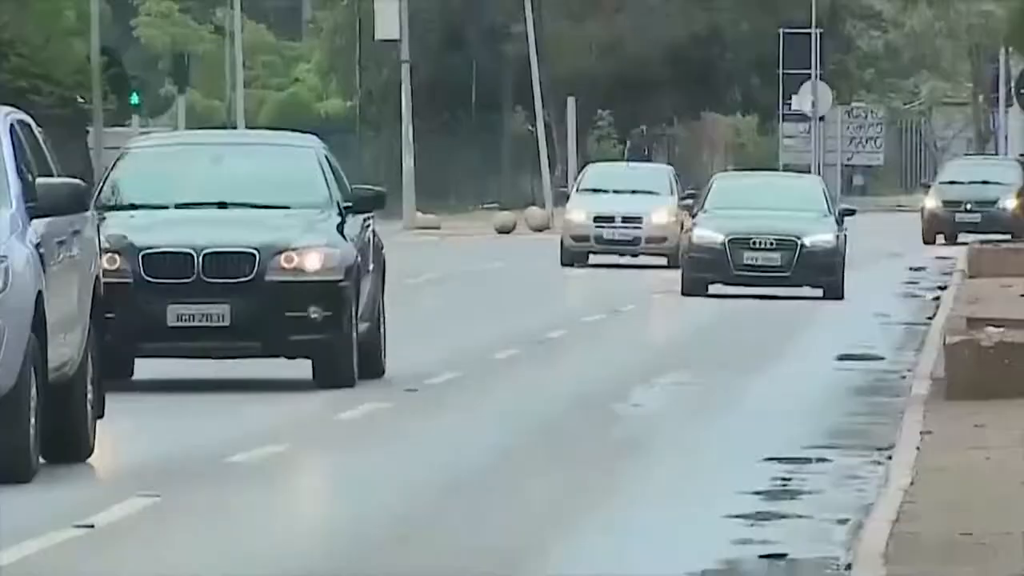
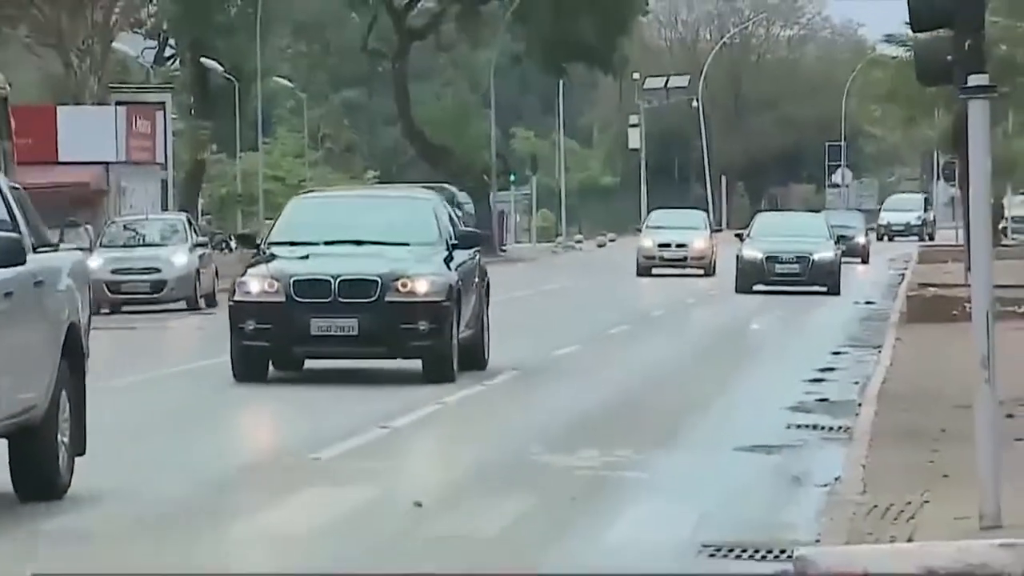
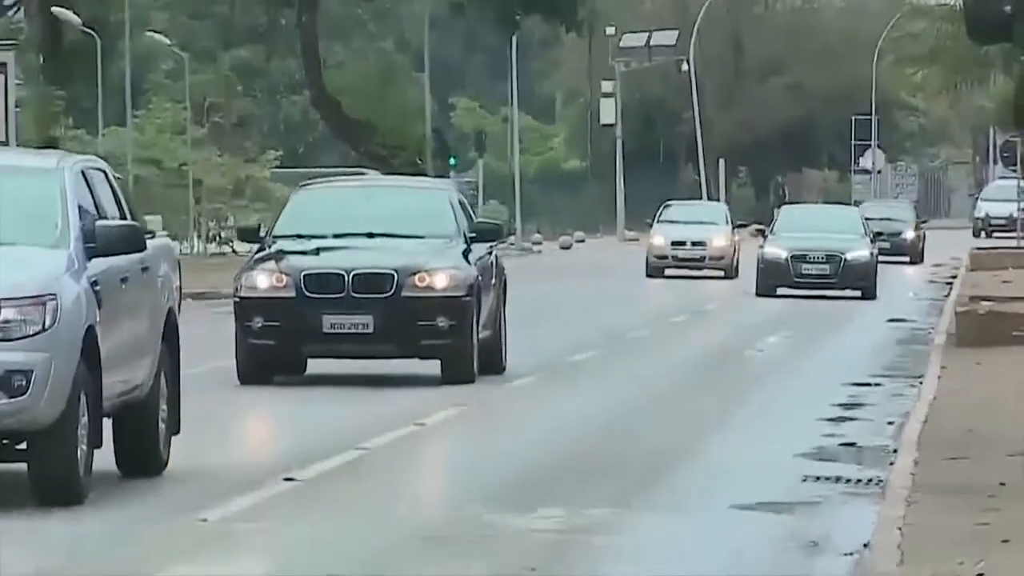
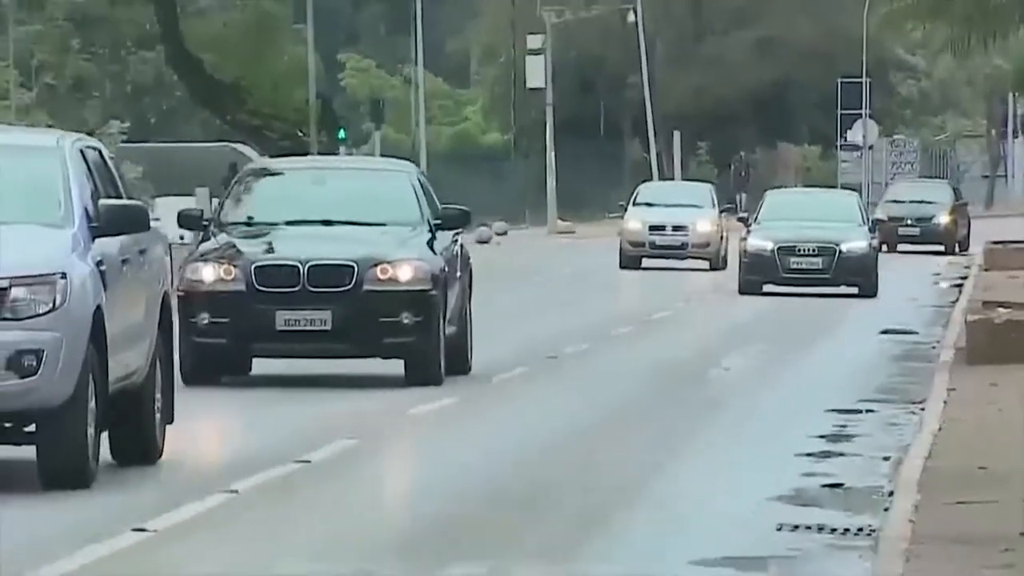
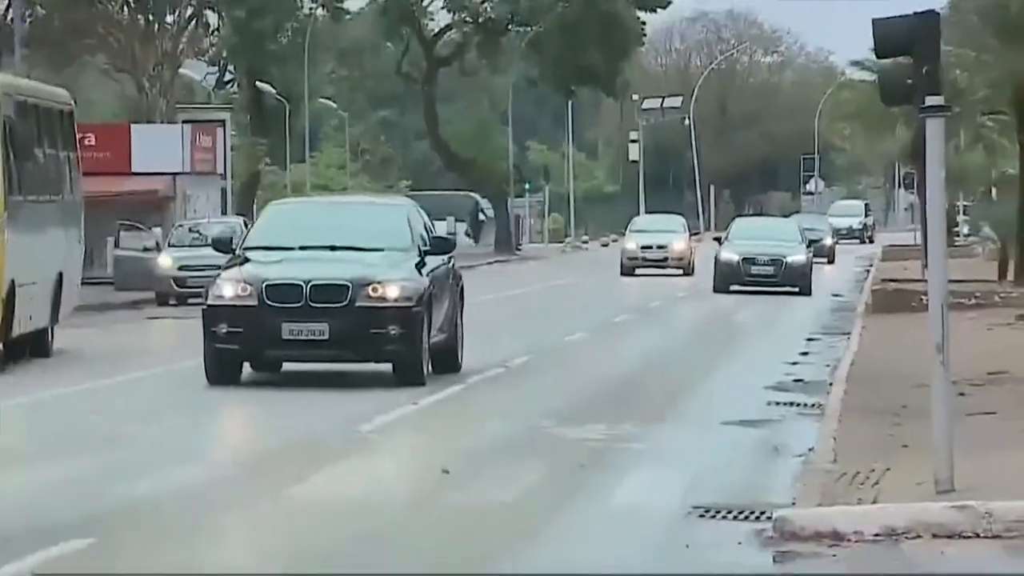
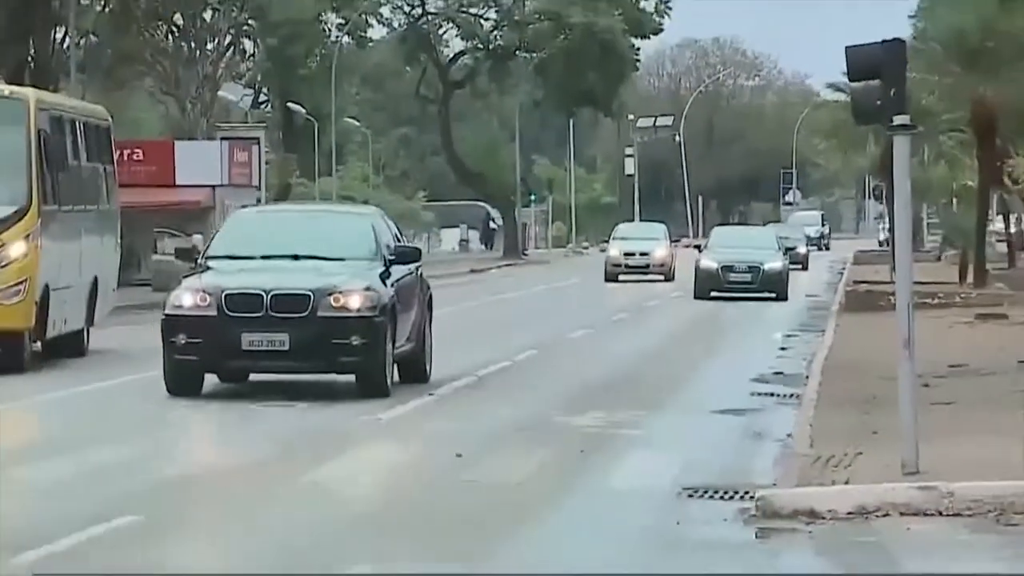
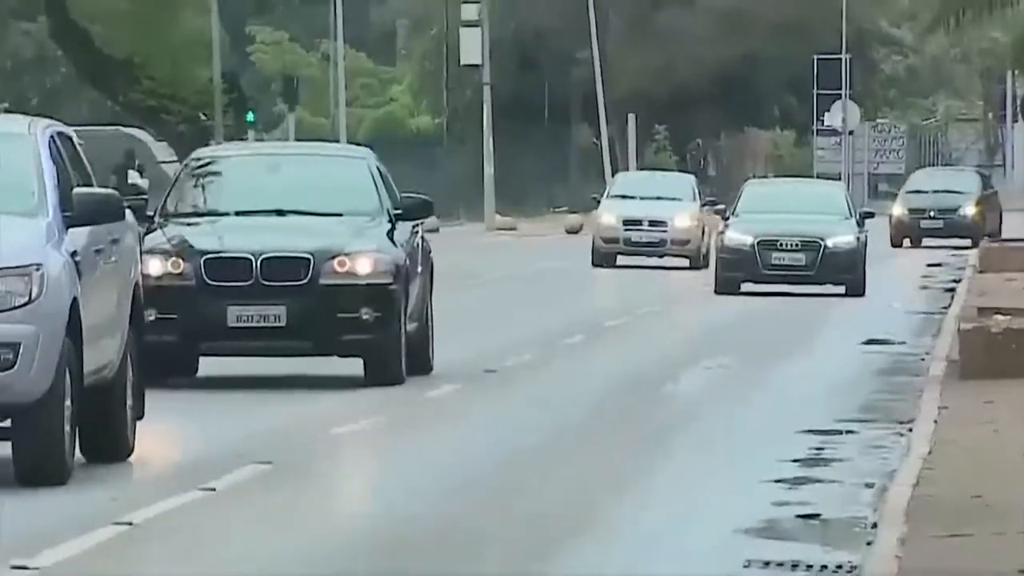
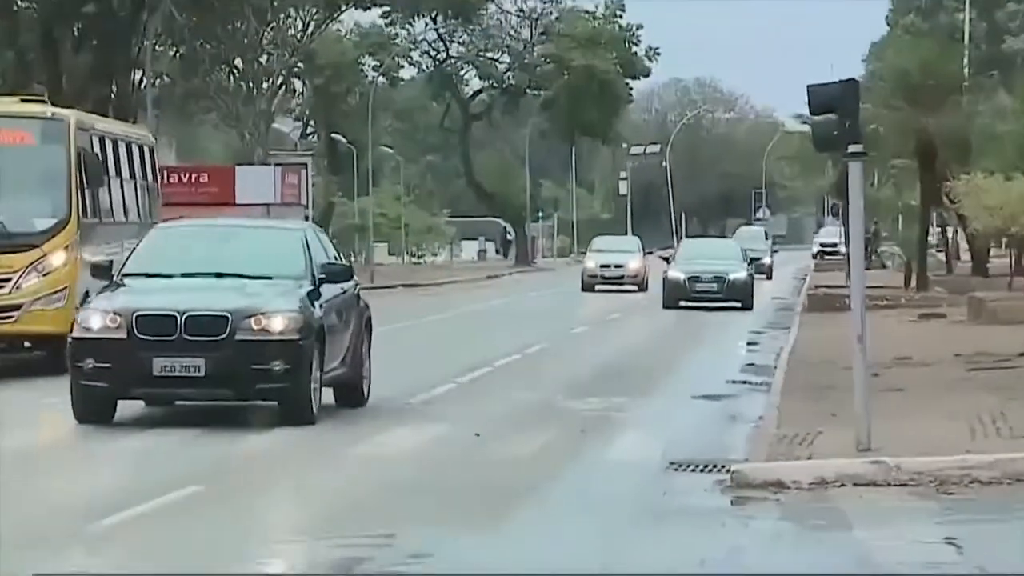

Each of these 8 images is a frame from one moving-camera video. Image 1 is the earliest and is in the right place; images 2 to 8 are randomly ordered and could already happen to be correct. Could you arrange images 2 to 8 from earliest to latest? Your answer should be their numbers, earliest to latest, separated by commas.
7, 4, 3, 2, 5, 6, 8
